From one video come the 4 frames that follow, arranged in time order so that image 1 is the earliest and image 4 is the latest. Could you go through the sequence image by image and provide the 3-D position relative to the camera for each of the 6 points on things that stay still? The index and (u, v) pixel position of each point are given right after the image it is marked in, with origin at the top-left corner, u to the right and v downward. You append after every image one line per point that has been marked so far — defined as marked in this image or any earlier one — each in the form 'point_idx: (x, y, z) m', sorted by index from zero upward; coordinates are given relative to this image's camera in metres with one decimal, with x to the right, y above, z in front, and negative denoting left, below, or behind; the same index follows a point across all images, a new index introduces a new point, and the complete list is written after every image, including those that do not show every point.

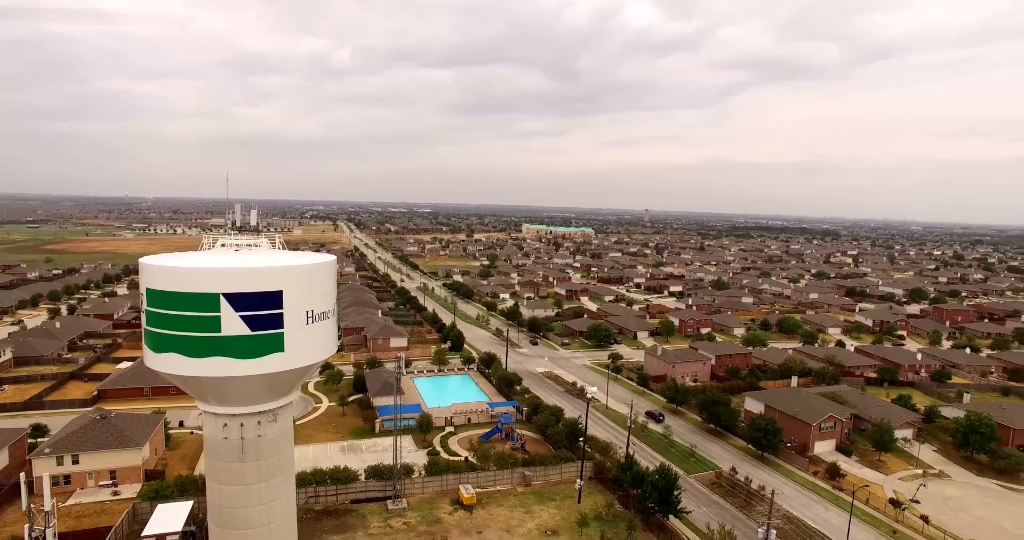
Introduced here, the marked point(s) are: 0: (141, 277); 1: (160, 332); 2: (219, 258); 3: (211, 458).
0: (-8.1, -0.1, +12.0) m
1: (-7.5, -1.3, +11.6) m
2: (-6.7, +0.3, +12.3) m
3: (-7.0, -4.4, +12.6) m
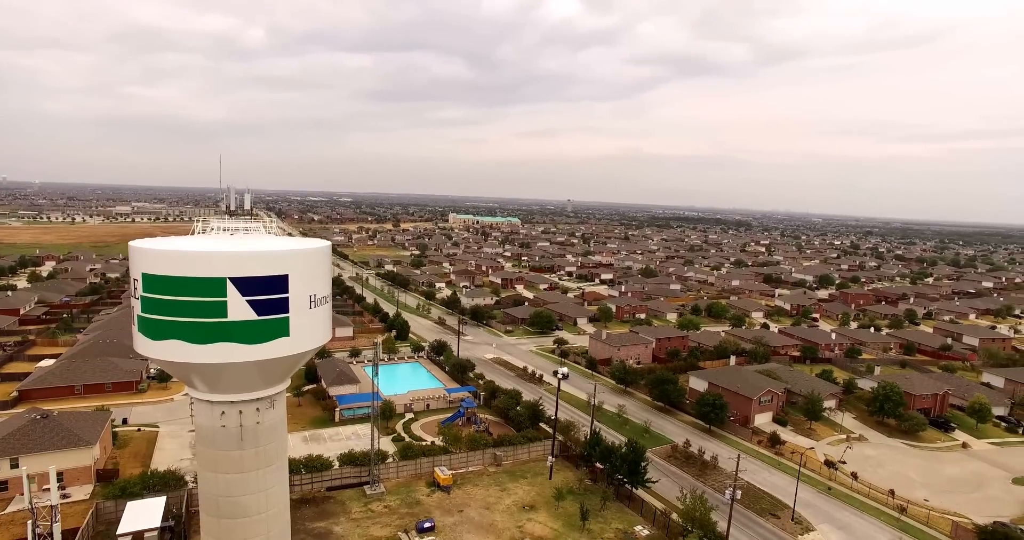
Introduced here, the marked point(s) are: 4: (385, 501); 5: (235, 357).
0: (-8.1, +0.2, +11.5) m
1: (-7.4, -1.0, +11.2) m
2: (-6.6, +0.6, +12.0) m
3: (-7.0, -4.1, +12.3) m
4: (-4.4, -8.1, +18.8) m
5: (-5.8, -1.8, +11.2) m
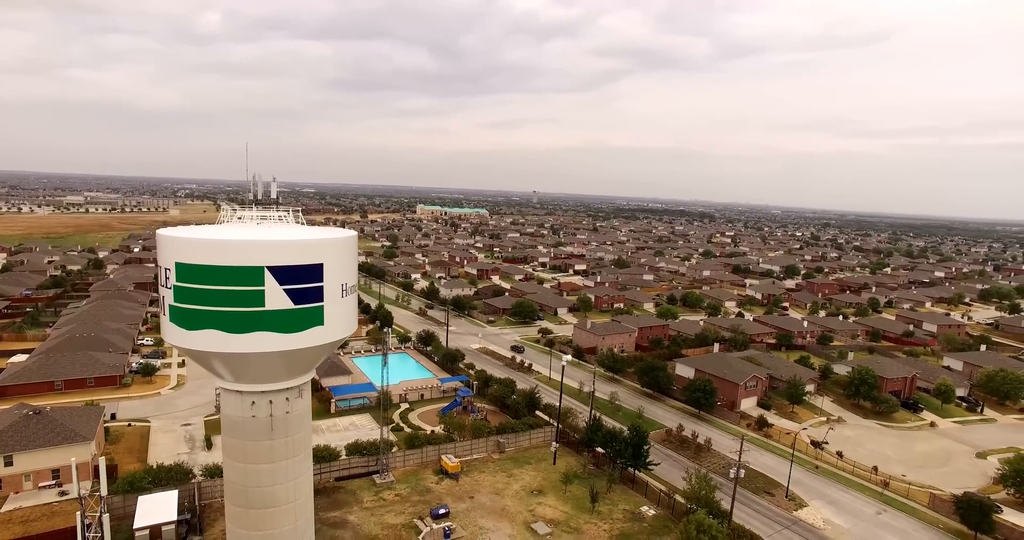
0: (-7.3, +0.4, +11.3) m
1: (-6.7, -0.8, +11.1) m
2: (-6.0, +0.9, +11.9) m
3: (-6.3, -3.8, +12.2) m
4: (-4.1, -7.8, +18.9) m
5: (-5.1, -1.6, +11.2) m
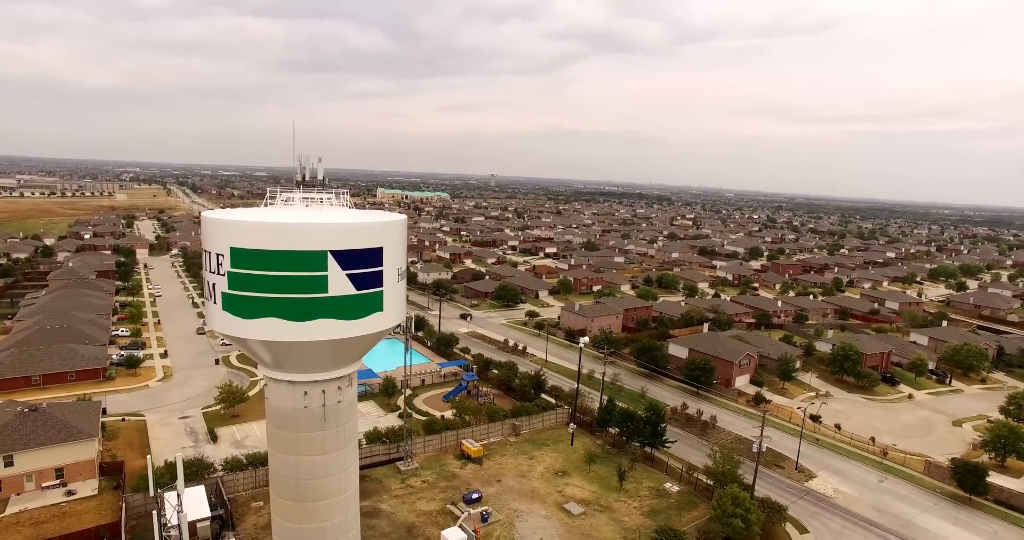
0: (-6.0, +0.7, +10.6) m
1: (-5.3, -0.5, +10.5) m
2: (-4.6, +1.2, +11.3) m
3: (-5.0, -3.5, +11.8) m
4: (-3.2, -7.2, +18.7) m
5: (-3.7, -1.3, +10.8) m
